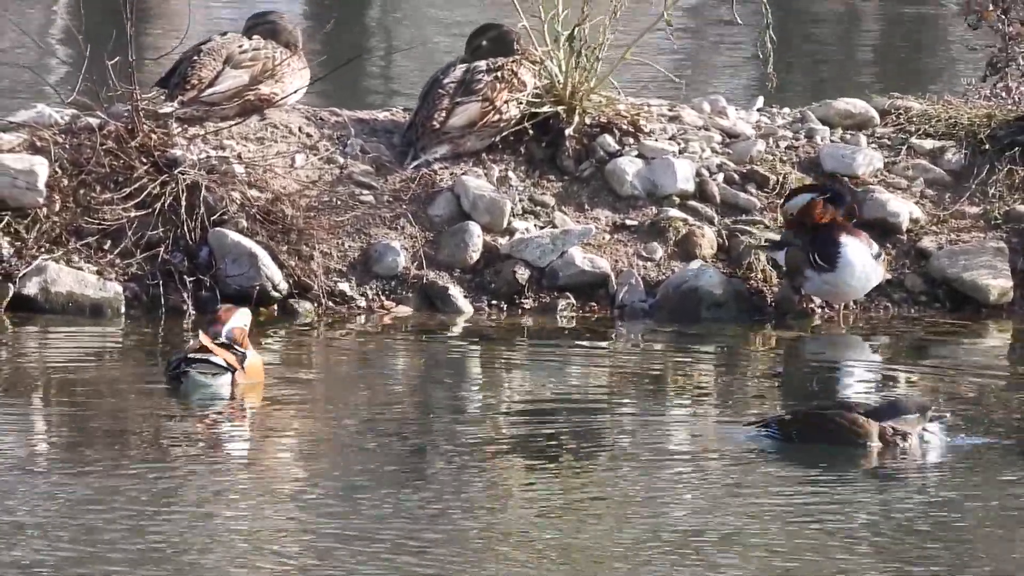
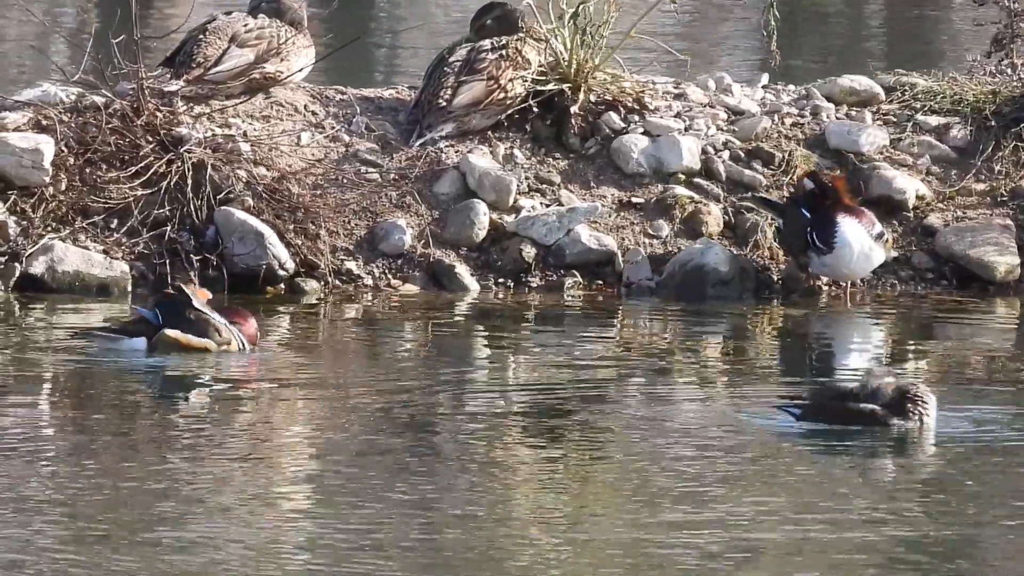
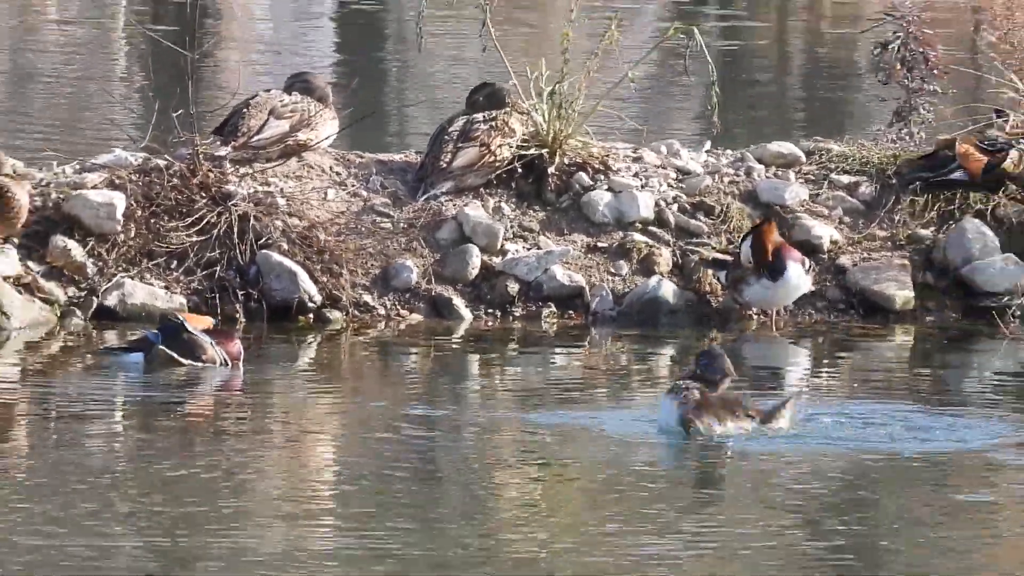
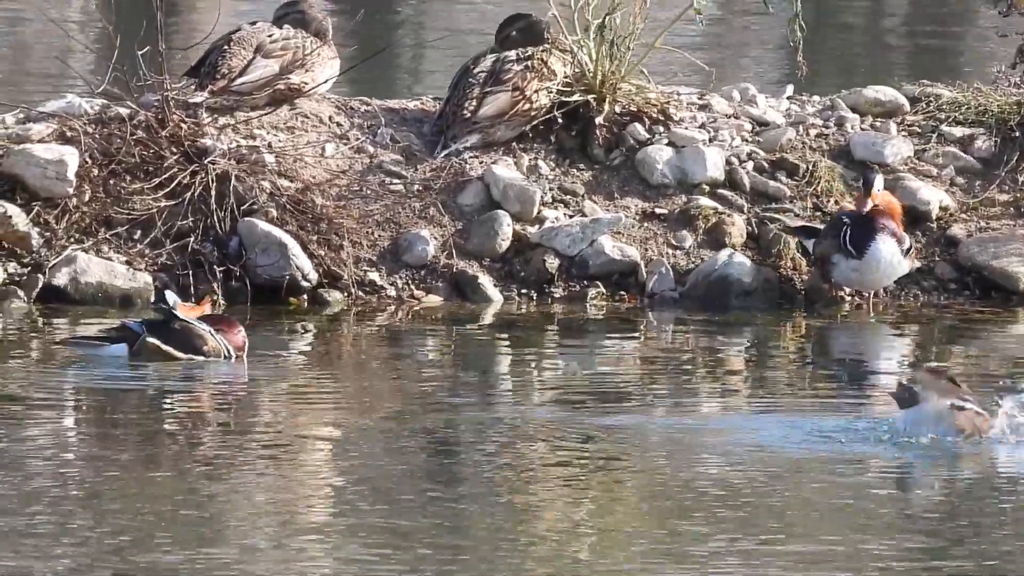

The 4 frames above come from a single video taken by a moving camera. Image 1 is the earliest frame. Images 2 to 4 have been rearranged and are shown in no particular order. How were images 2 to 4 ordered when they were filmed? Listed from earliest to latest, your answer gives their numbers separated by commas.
2, 4, 3
